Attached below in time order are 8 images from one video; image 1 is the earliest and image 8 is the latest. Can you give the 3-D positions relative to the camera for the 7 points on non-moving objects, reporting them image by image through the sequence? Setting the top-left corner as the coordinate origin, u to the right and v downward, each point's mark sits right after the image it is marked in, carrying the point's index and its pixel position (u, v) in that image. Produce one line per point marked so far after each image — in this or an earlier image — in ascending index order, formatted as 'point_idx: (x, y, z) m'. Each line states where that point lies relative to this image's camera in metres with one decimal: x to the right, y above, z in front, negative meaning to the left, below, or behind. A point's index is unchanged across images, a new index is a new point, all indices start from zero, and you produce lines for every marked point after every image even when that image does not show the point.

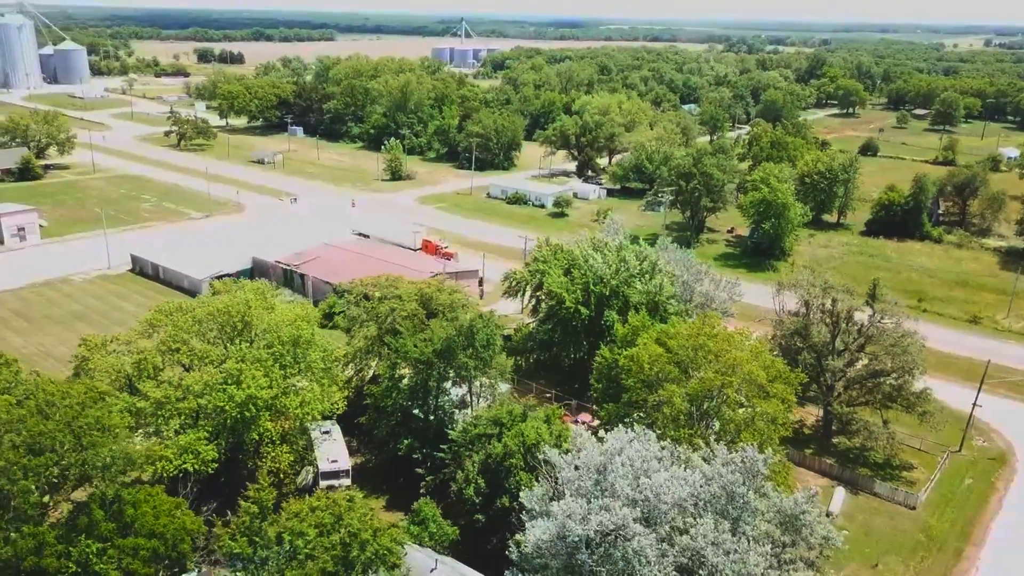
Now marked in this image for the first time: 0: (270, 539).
0: (-4.8, -4.9, +16.2) m
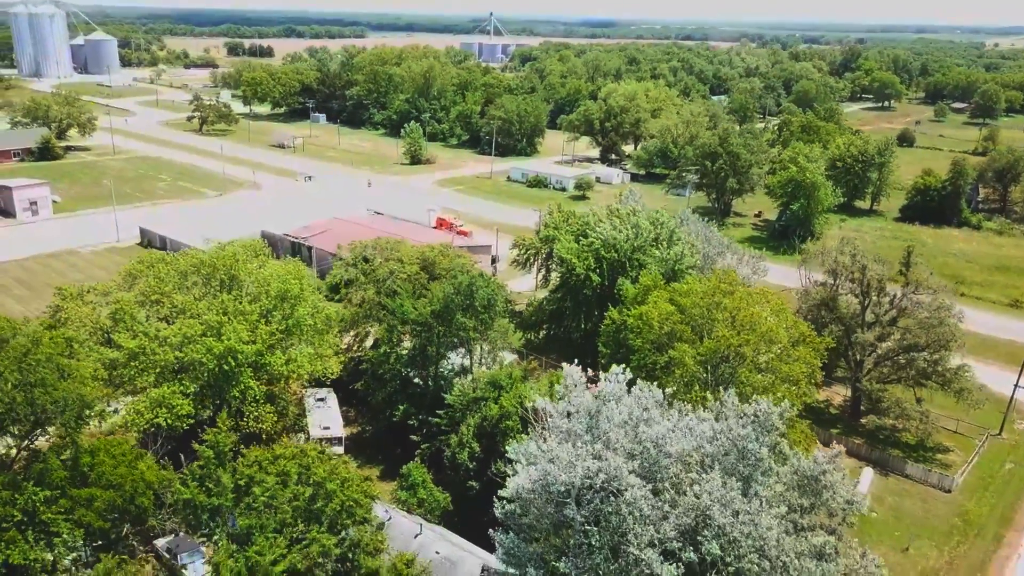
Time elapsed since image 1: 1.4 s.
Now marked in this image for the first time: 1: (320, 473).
0: (-5.1, -3.5, +14.6) m
1: (-3.5, -3.4, +14.9) m
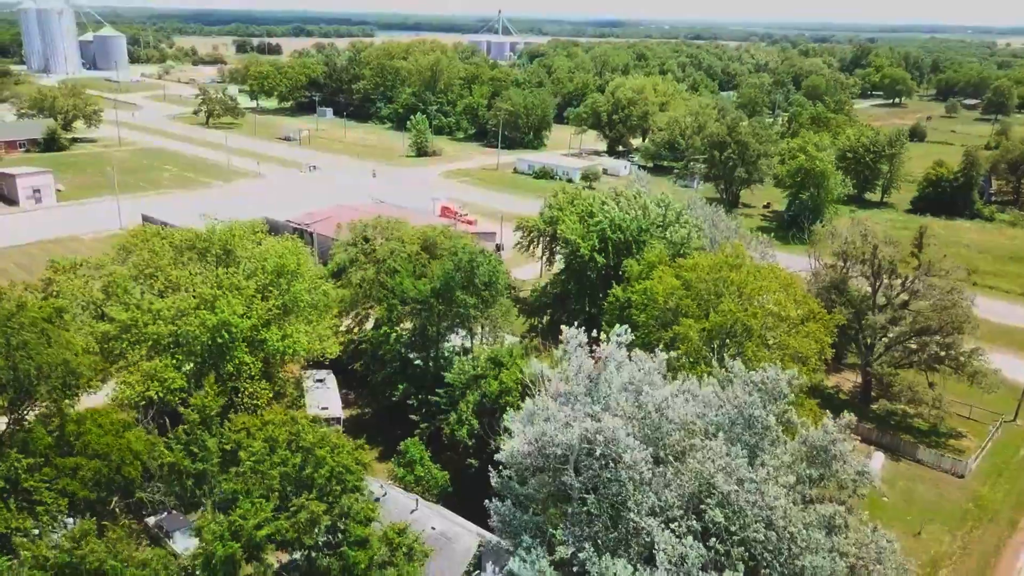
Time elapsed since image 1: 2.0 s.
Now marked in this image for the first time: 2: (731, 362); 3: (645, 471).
0: (-5.2, -2.8, +14.1) m
1: (-3.6, -2.6, +14.4) m
2: (+4.3, -1.4, +16.1) m
3: (+2.1, -2.9, +13.0) m
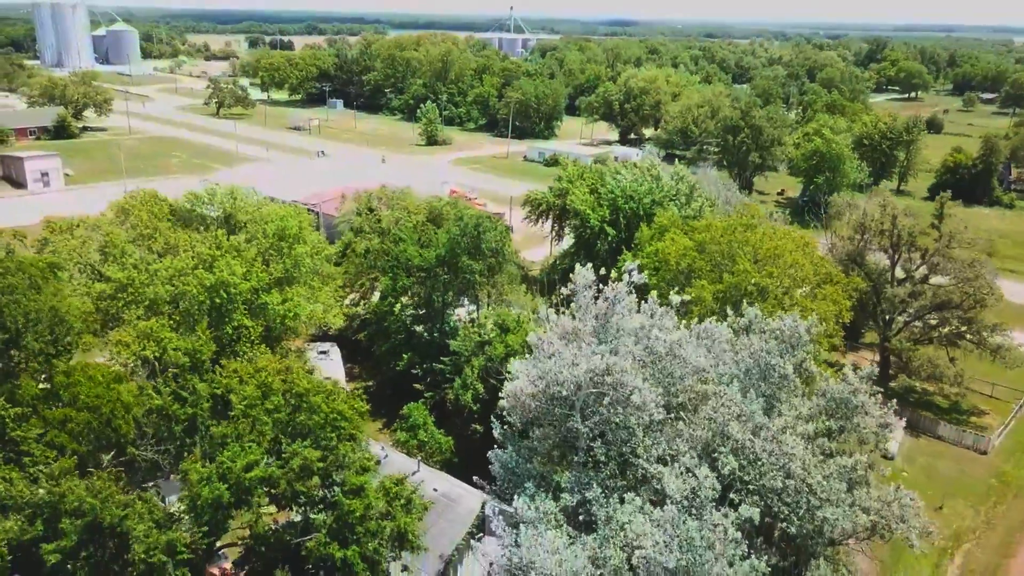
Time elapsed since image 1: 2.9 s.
0: (-5.1, -1.8, +13.5) m
1: (-3.5, -1.6, +13.7) m
2: (+4.4, -0.5, +15.4) m
3: (+2.2, -1.9, +12.3) m
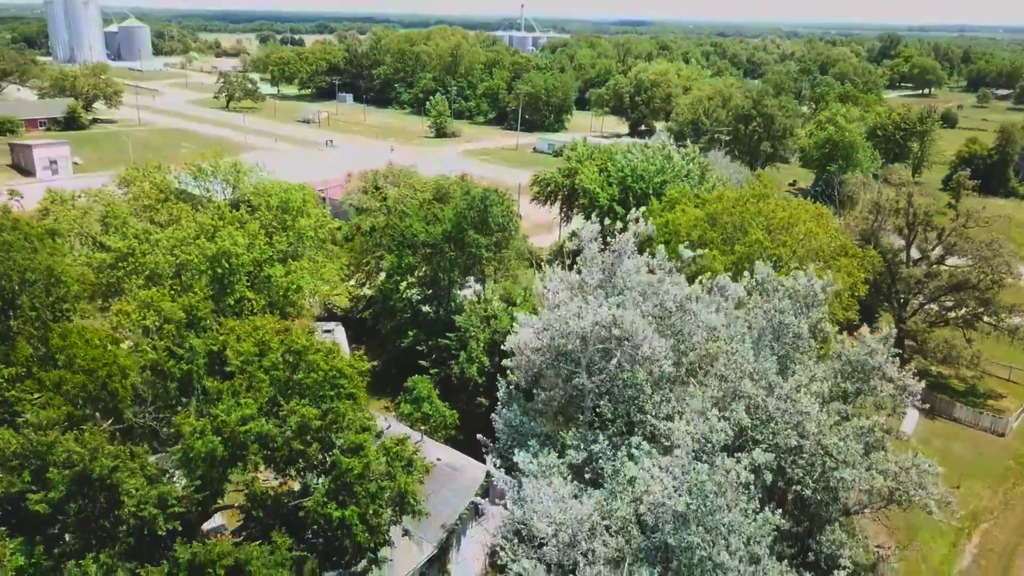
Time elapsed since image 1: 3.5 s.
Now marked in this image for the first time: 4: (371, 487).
0: (-5.1, -1.0, +13.2) m
1: (-3.4, -0.9, +13.4) m
2: (+4.5, +0.2, +14.9) m
3: (+2.2, -1.2, +11.9) m
4: (-2.2, -3.1, +12.7) m
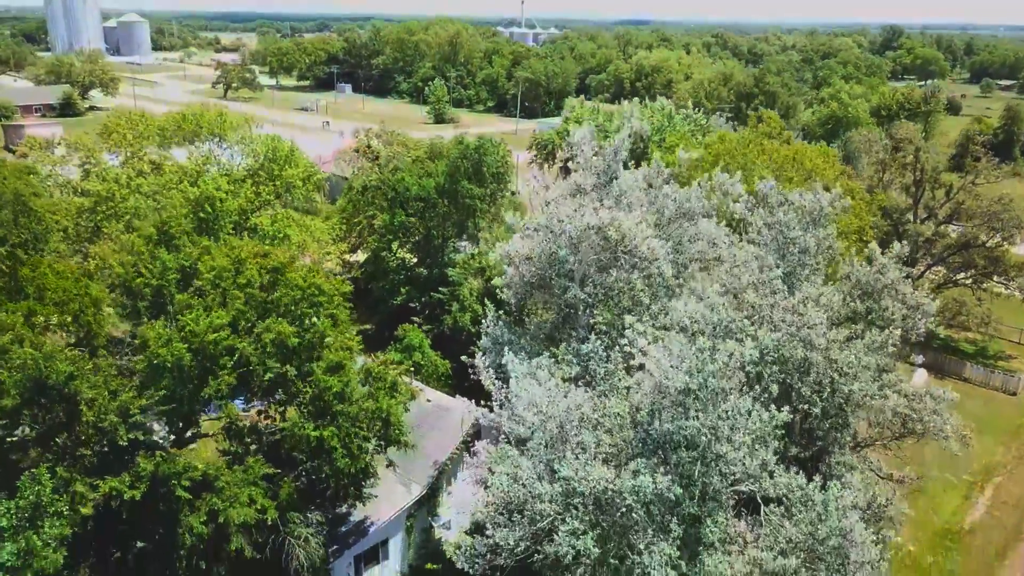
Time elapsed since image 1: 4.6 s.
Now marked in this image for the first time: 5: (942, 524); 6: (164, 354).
0: (-5.2, +0.3, +12.4) m
1: (-3.6, +0.4, +12.6) m
2: (+4.3, +1.6, +14.1) m
3: (+2.1, +0.1, +11.1) m
4: (-2.3, -1.8, +11.9) m
5: (+9.3, -5.1, +17.9) m
6: (-4.5, -0.9, +10.6) m
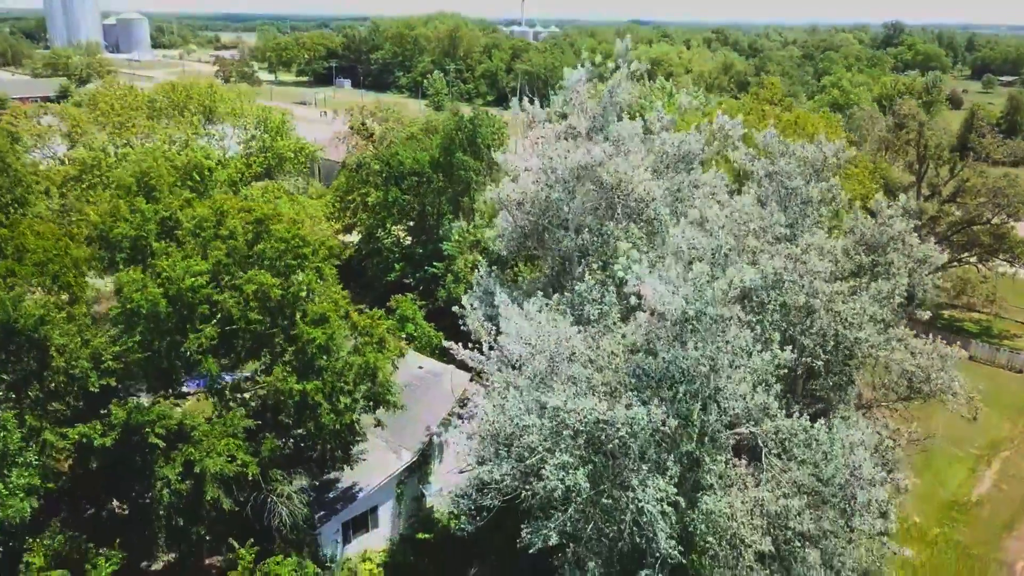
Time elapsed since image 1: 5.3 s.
0: (-5.3, +1.0, +12.0) m
1: (-3.7, +1.1, +12.2) m
2: (+4.2, +2.3, +13.7) m
3: (+1.9, +0.9, +10.7) m
4: (-2.4, -1.1, +11.5) m
5: (+9.2, -4.4, +17.4) m
6: (-4.6, -0.1, +10.2) m
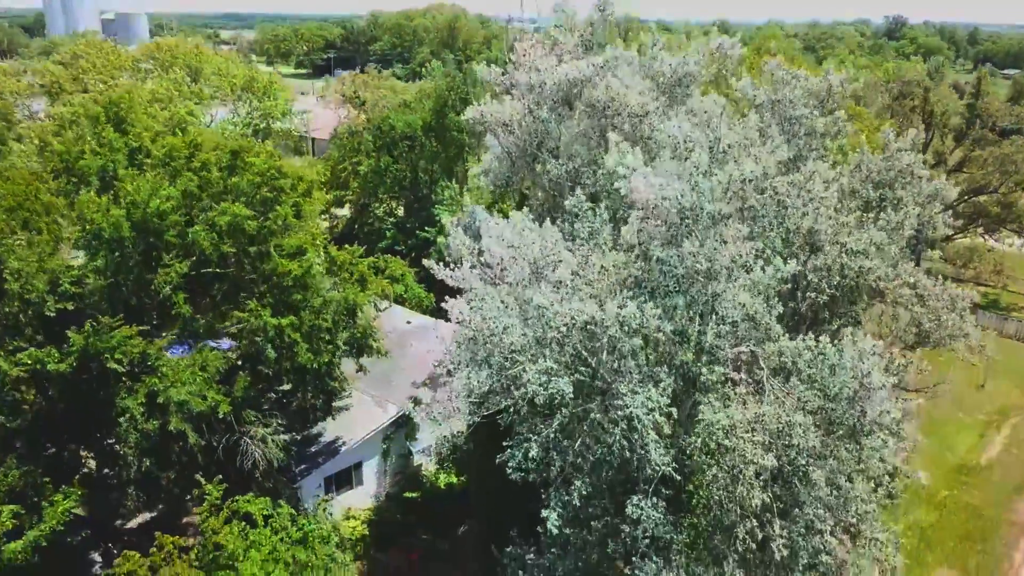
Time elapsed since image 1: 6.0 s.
0: (-5.5, +1.9, +11.4) m
1: (-3.9, +2.0, +11.6) m
2: (+4.0, +3.2, +13.1) m
3: (+1.8, +1.8, +10.1) m
4: (-2.6, -0.2, +10.9) m
5: (+9.1, -3.5, +16.8) m
6: (-4.8, +0.8, +9.6) m
